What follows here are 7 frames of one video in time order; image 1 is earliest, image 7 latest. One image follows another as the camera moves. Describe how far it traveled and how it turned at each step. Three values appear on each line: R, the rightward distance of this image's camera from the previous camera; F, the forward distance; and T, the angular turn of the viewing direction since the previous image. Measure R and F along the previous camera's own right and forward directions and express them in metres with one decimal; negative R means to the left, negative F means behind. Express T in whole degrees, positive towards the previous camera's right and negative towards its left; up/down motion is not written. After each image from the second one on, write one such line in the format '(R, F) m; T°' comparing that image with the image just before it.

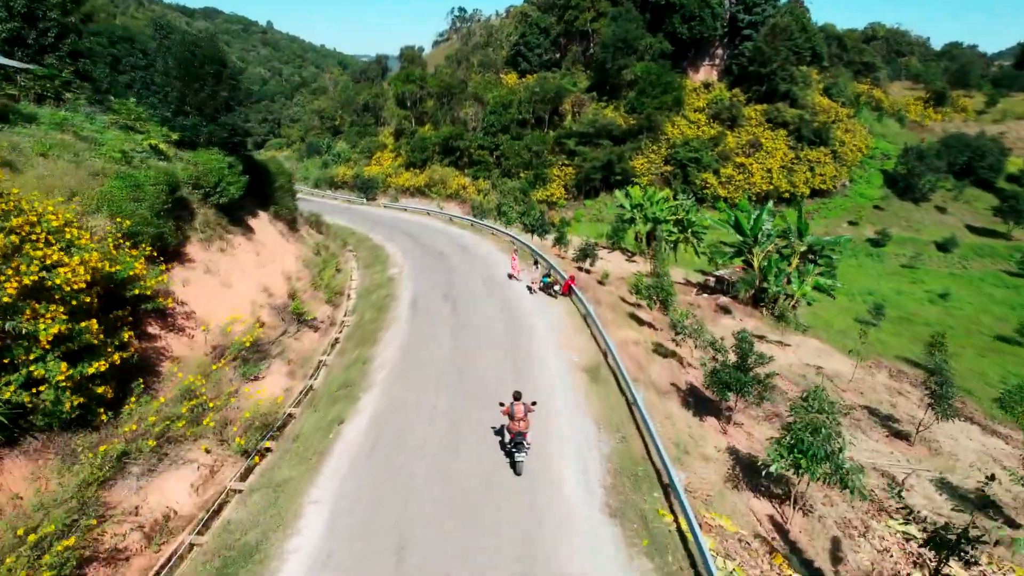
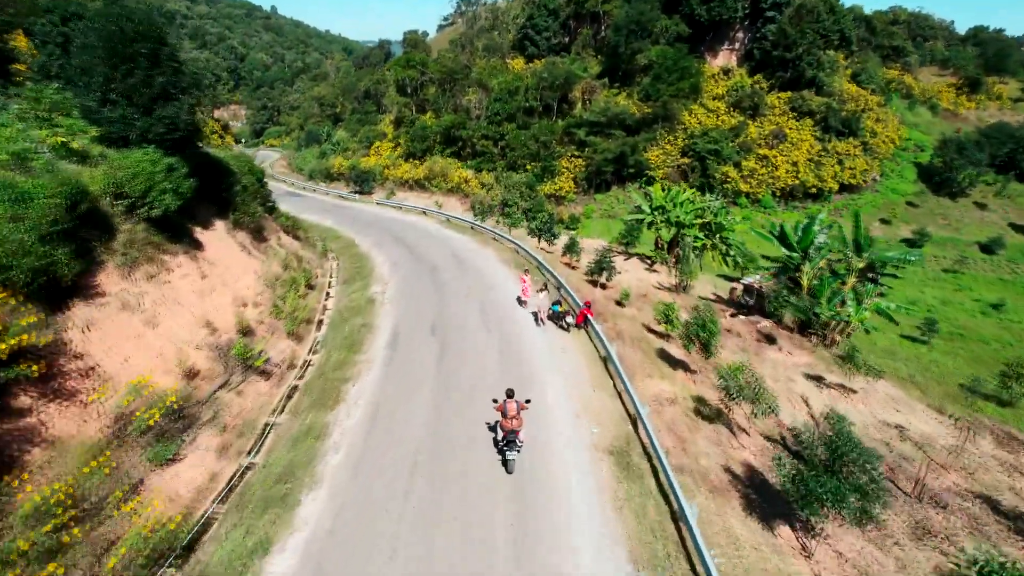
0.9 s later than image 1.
(+0.1, +3.5) m; -1°
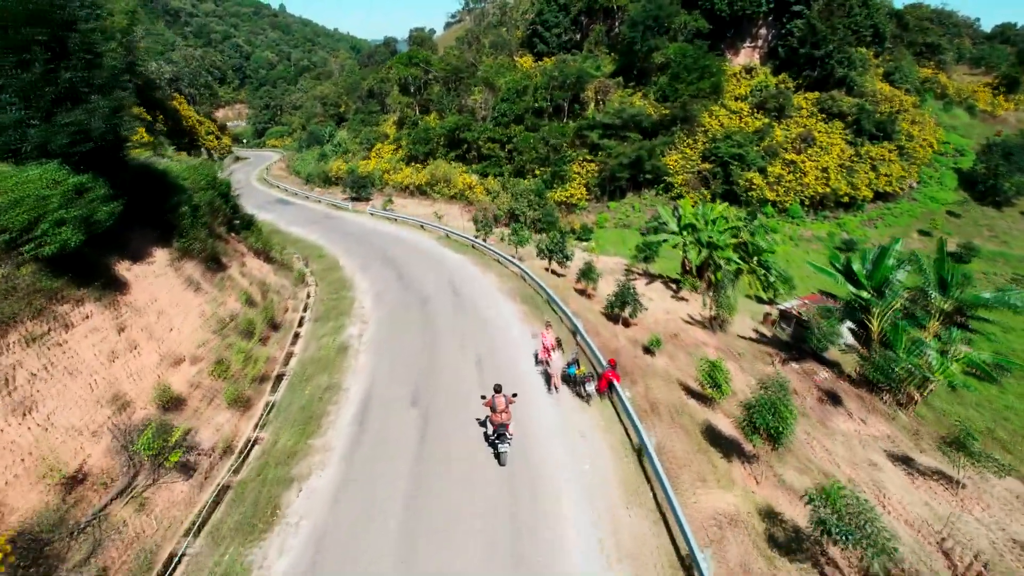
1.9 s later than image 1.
(+0.1, +3.4) m; -1°
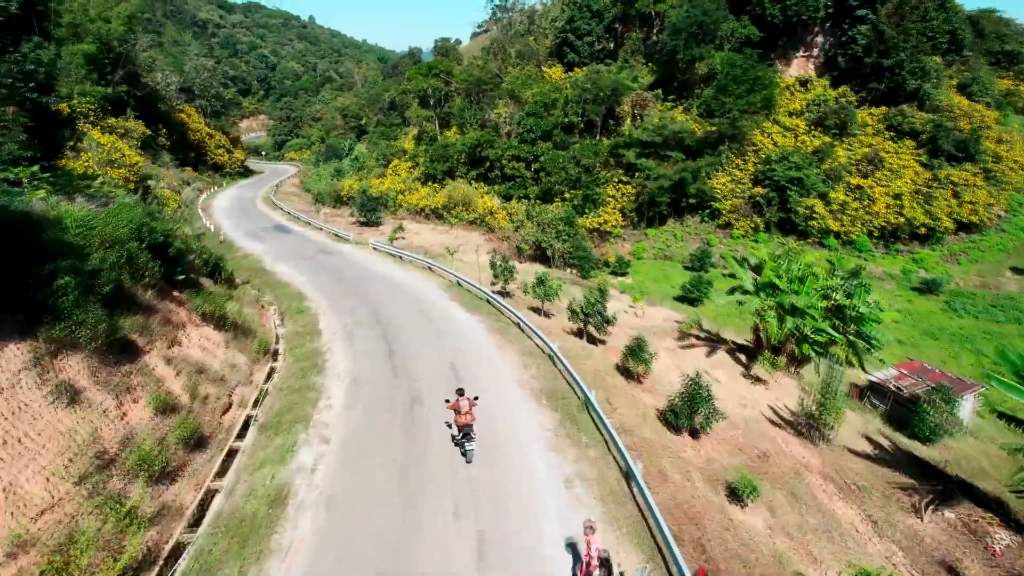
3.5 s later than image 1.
(0.0, +5.2) m; -2°
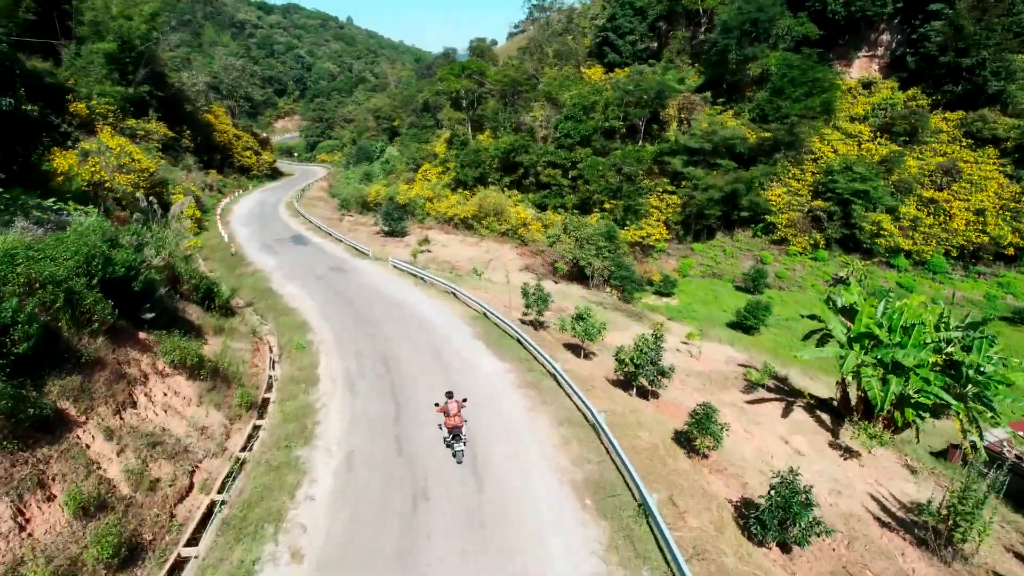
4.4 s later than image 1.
(-0.1, +3.1) m; -3°
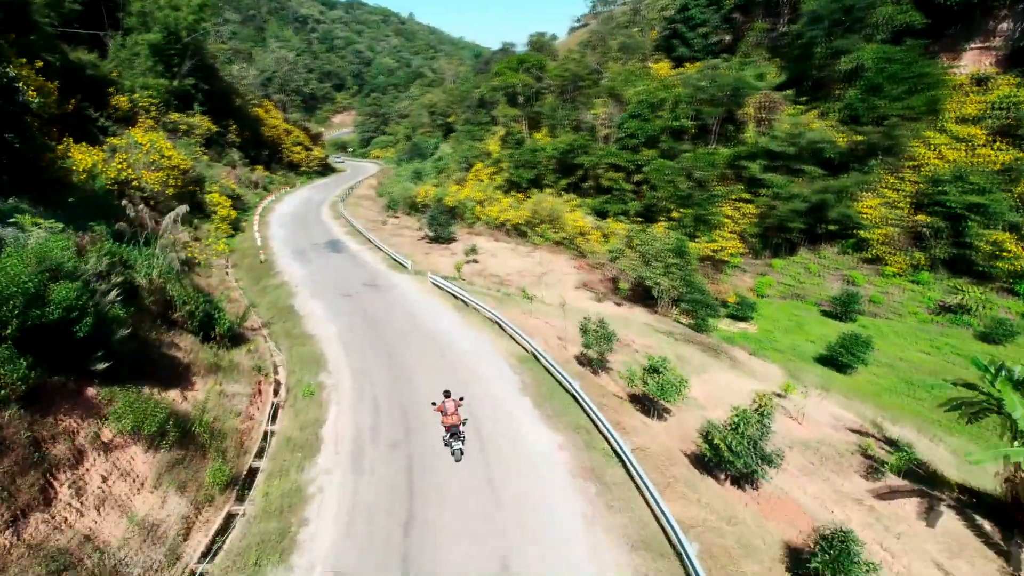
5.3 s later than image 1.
(-0.1, +3.6) m; -4°
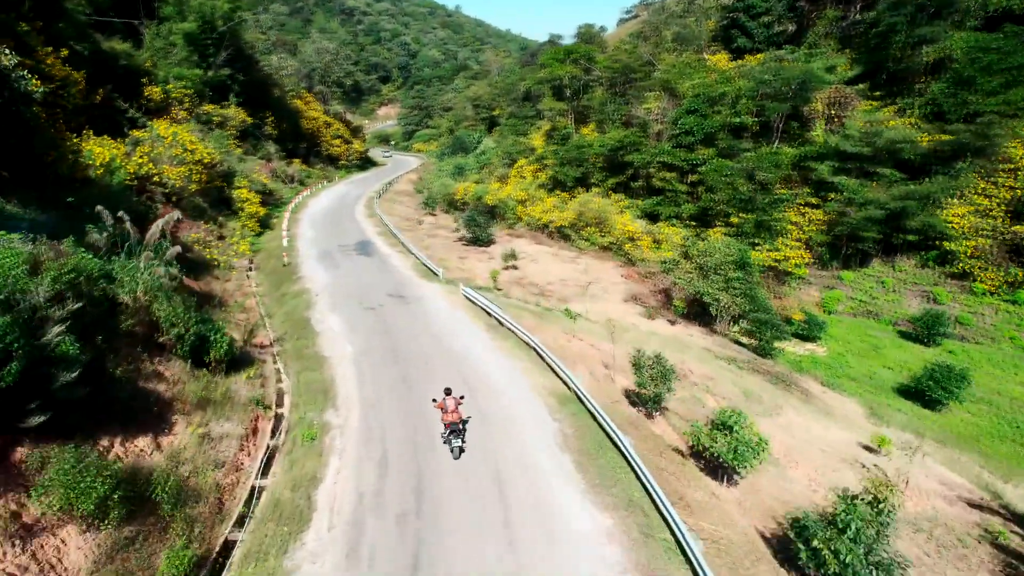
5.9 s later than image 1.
(0.0, +2.6) m; -3°
